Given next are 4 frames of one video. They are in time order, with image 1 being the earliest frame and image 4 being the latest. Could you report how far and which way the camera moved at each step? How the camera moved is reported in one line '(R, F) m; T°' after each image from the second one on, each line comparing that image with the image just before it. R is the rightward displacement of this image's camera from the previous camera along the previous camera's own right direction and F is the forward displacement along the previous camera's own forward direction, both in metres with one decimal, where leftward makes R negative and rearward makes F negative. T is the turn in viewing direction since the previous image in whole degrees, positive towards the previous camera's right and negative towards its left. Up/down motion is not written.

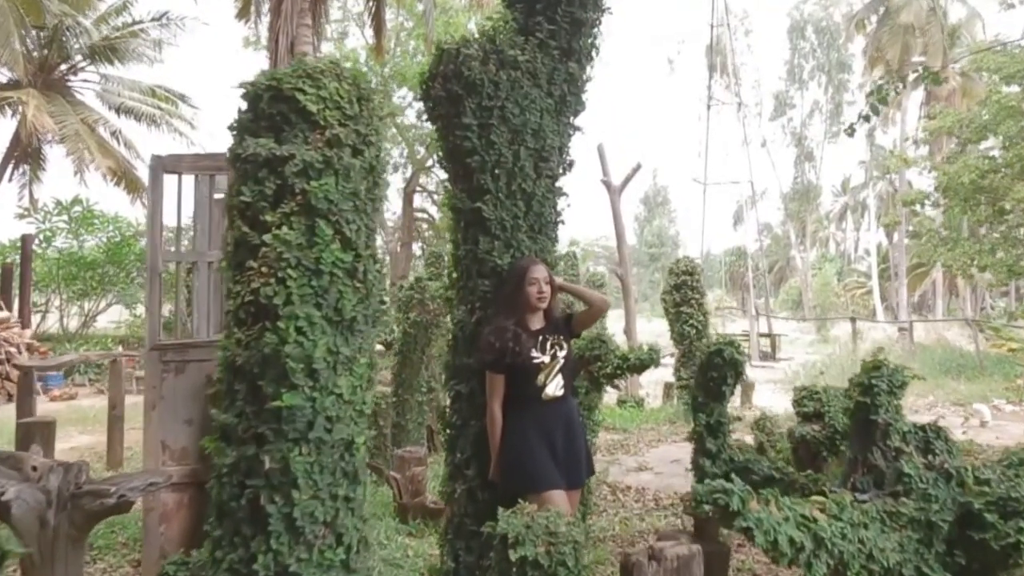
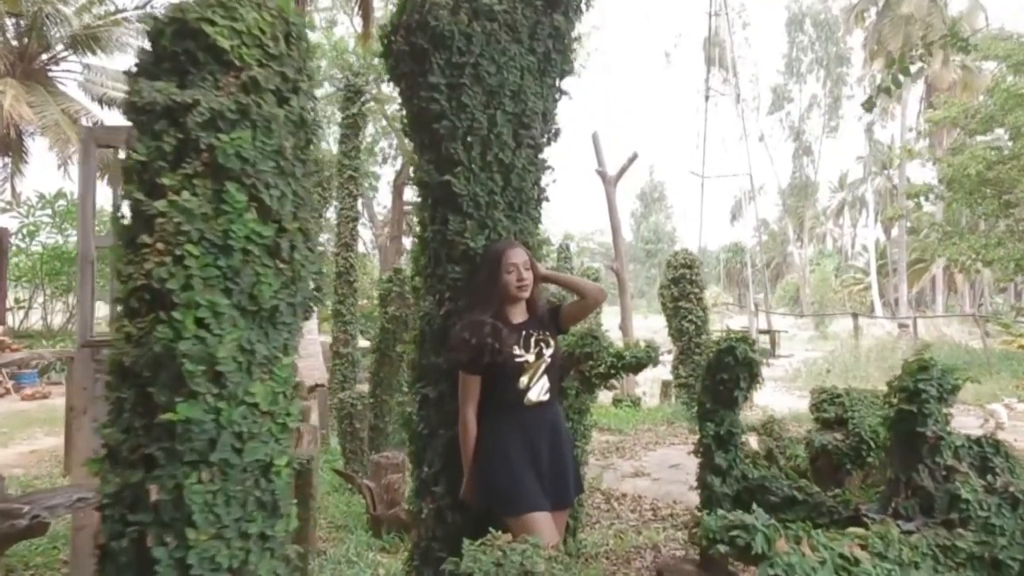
(+0.1, +0.6) m; 0°
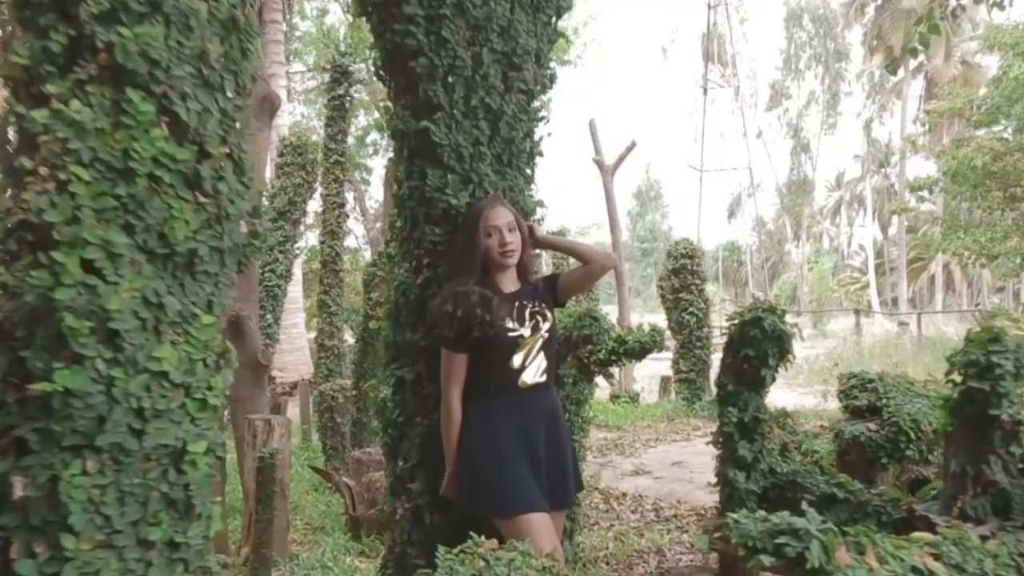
(0.0, +0.5) m; 0°
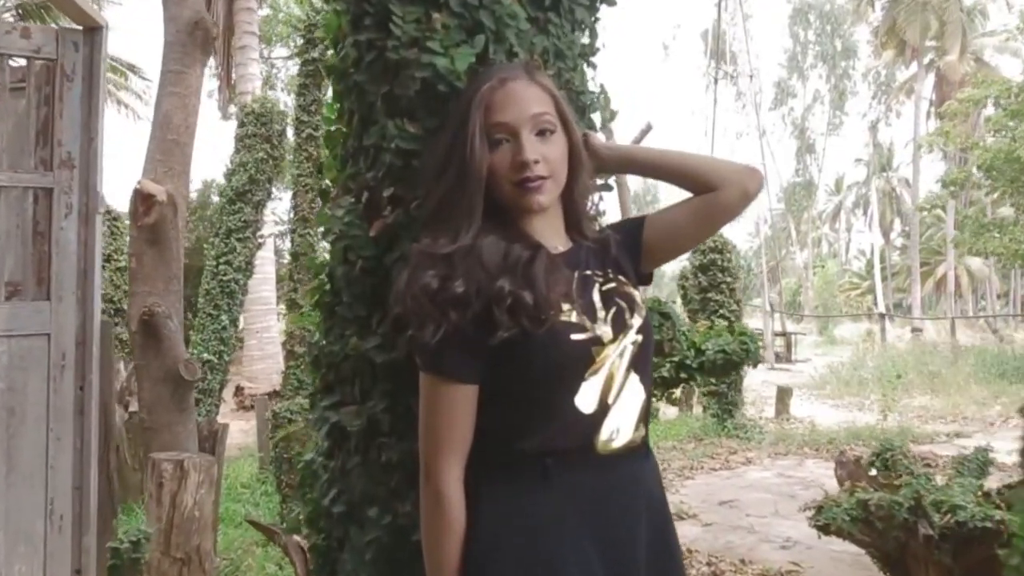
(-0.1, +1.5) m; 0°
